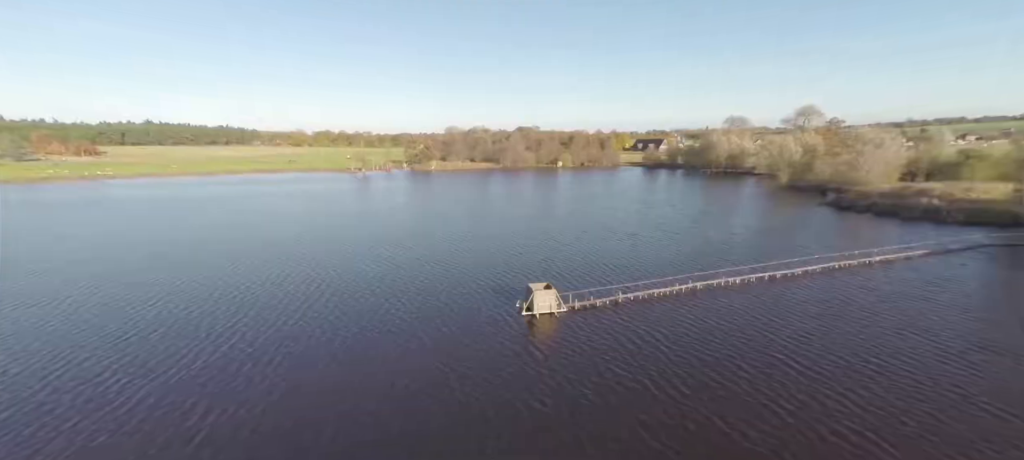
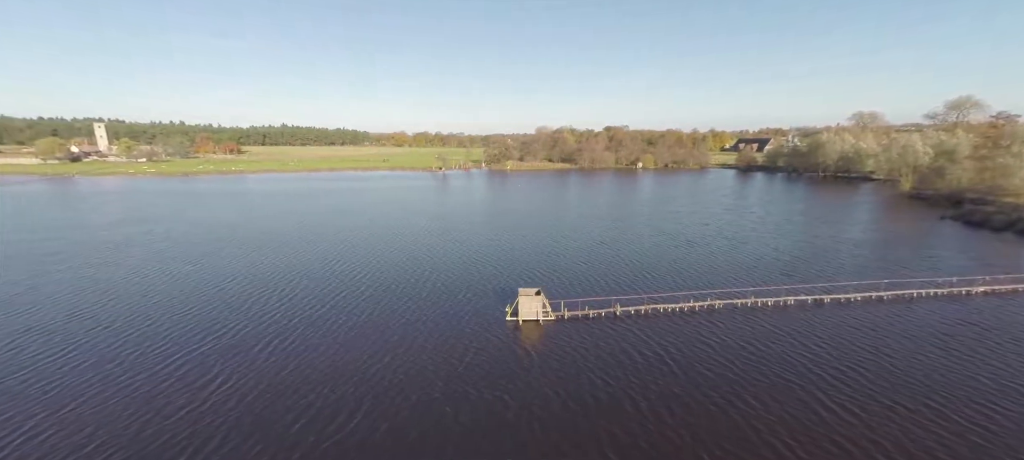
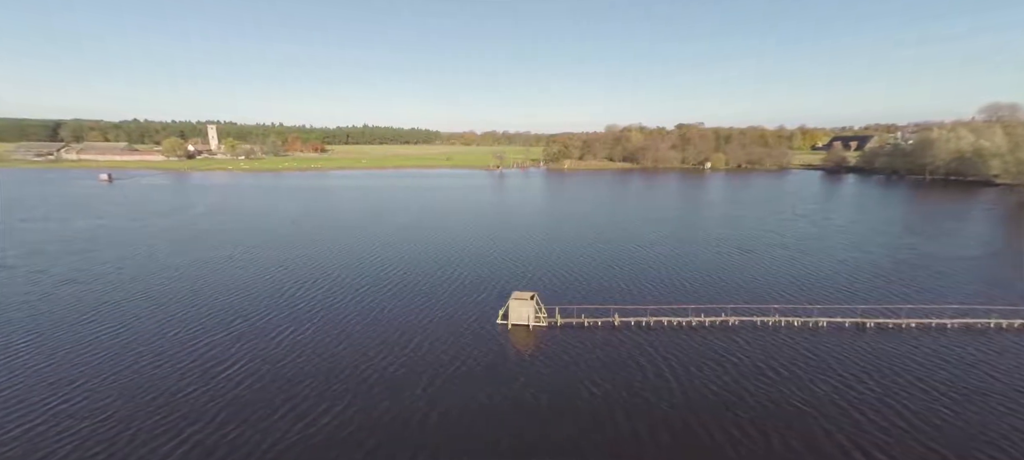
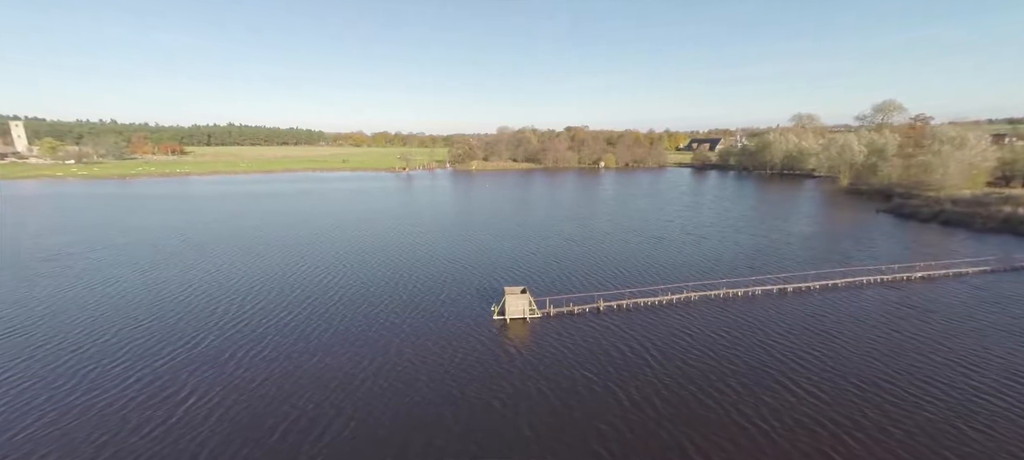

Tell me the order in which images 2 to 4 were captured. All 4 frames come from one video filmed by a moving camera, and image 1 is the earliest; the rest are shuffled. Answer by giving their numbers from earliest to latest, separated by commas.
4, 2, 3
